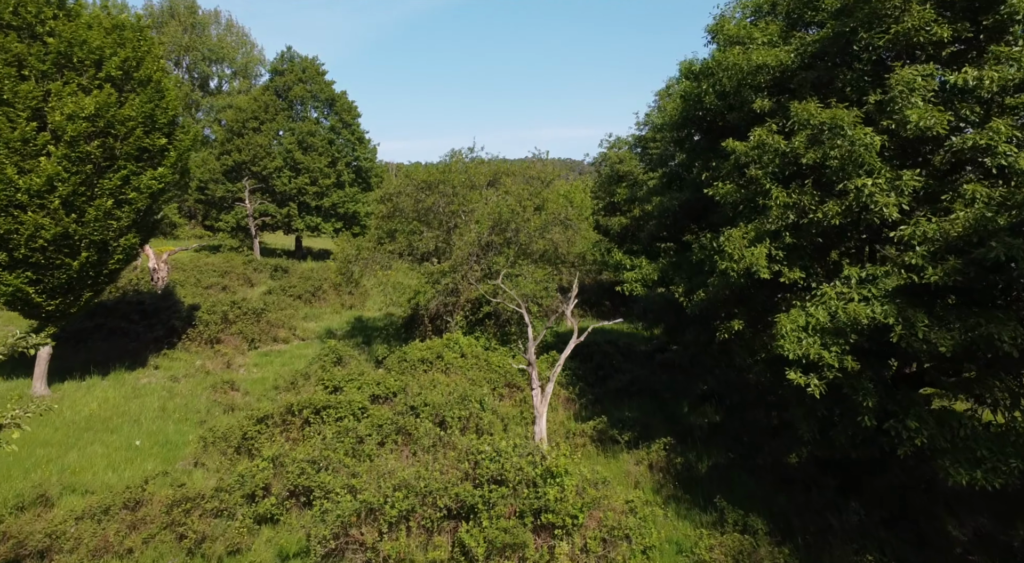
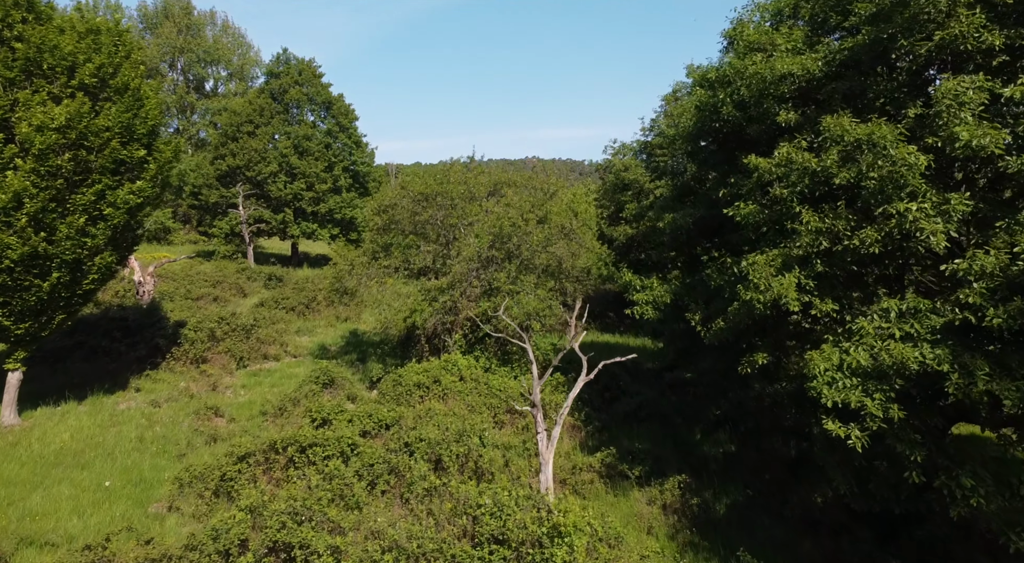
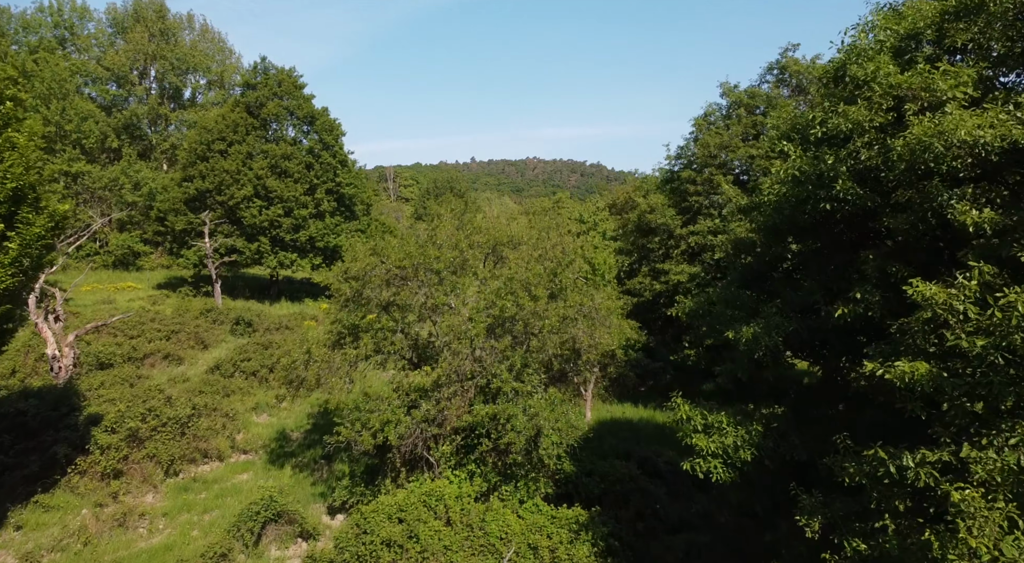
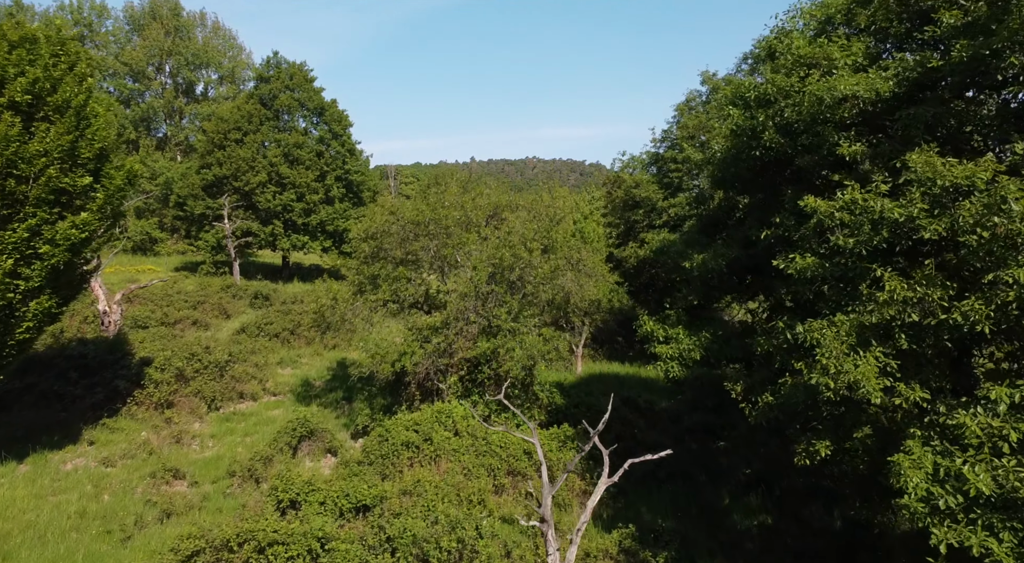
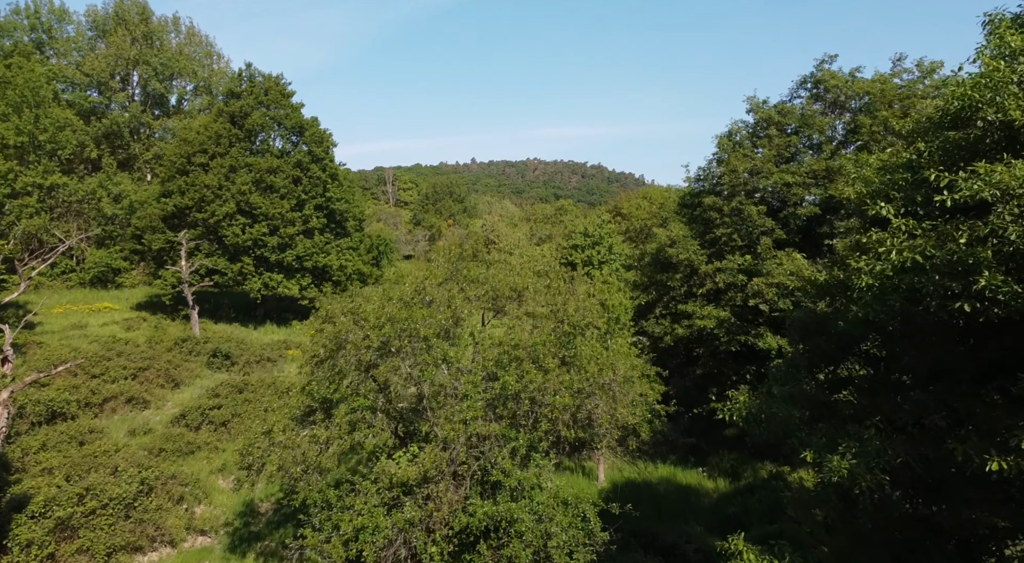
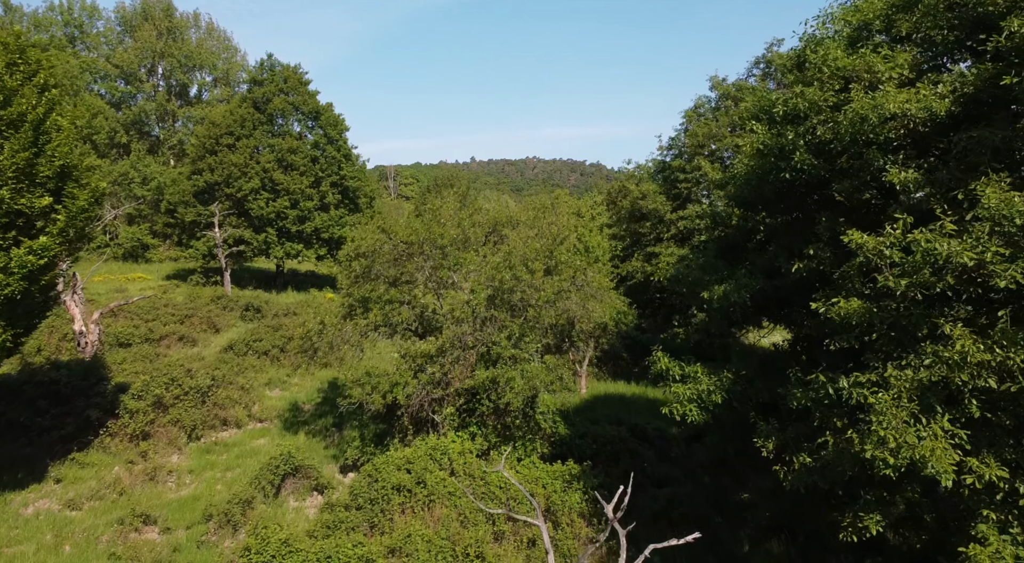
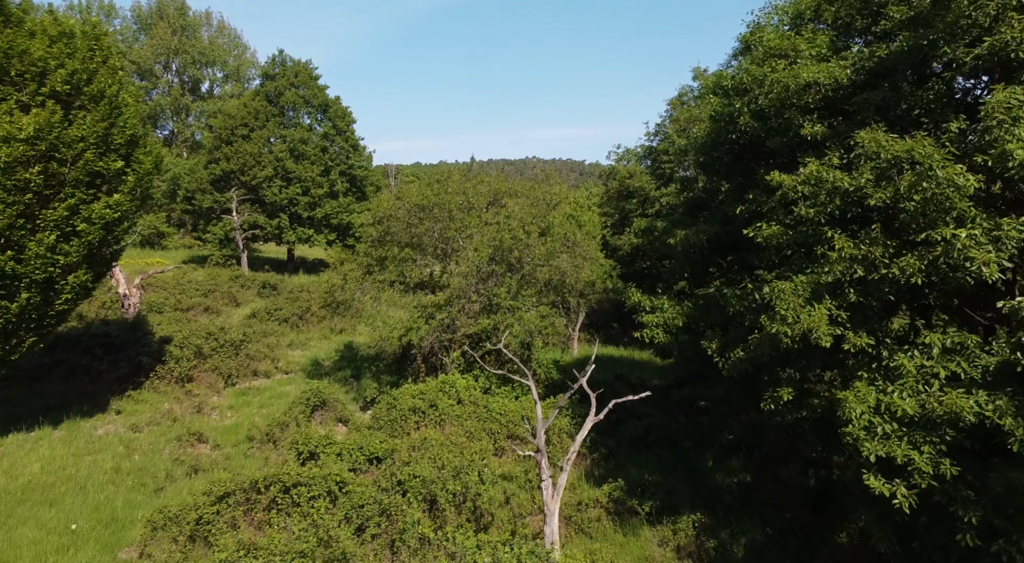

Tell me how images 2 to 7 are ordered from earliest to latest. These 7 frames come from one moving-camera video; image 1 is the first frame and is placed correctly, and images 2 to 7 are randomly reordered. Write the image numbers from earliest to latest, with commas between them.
2, 7, 4, 6, 3, 5
